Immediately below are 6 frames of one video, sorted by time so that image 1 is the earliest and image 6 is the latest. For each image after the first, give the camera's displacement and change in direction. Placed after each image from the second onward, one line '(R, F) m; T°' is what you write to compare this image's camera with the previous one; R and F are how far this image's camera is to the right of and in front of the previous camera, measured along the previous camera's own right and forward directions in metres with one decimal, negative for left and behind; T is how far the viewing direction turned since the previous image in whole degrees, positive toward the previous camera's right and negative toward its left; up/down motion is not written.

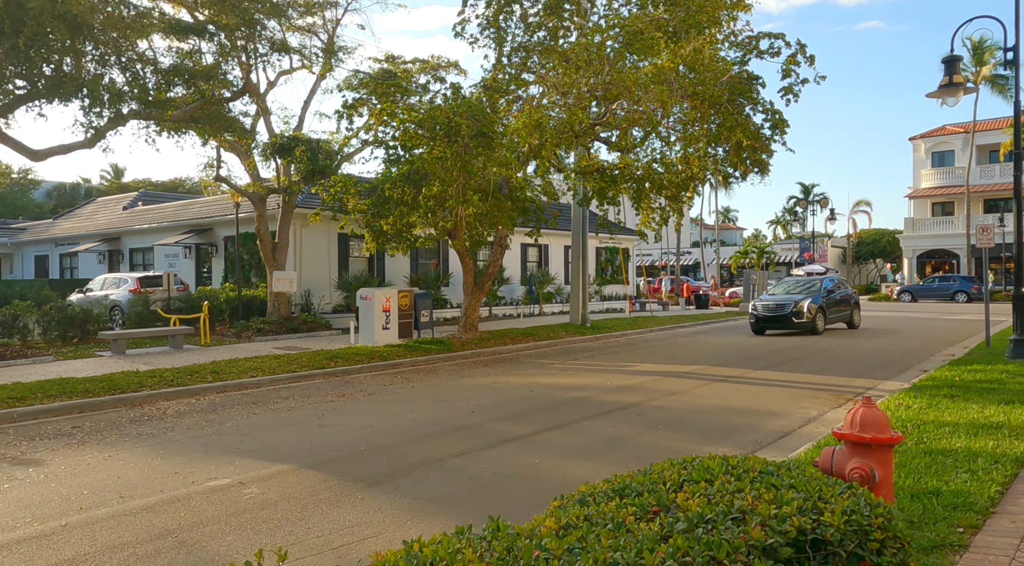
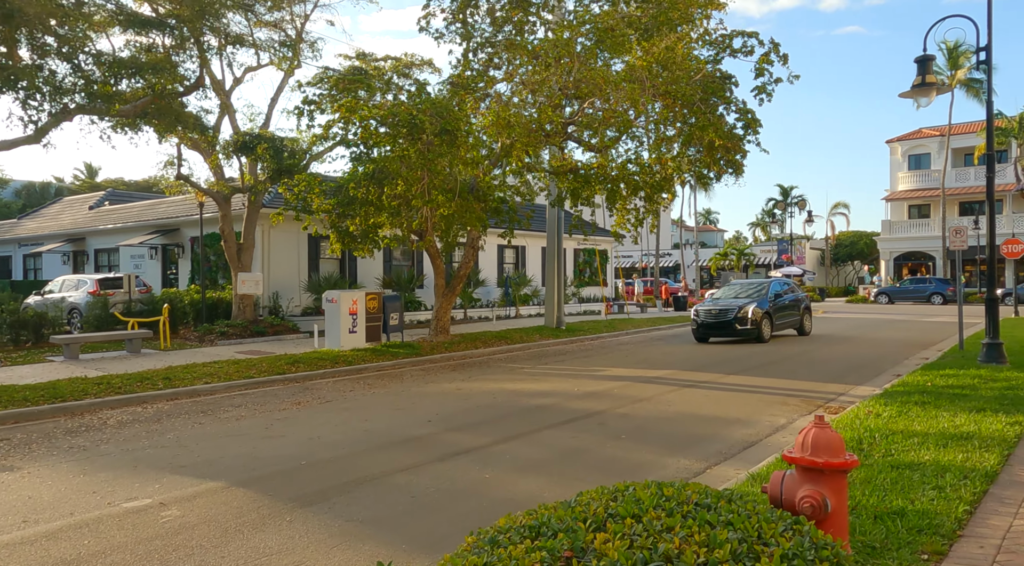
(+0.3, +0.3) m; +1°
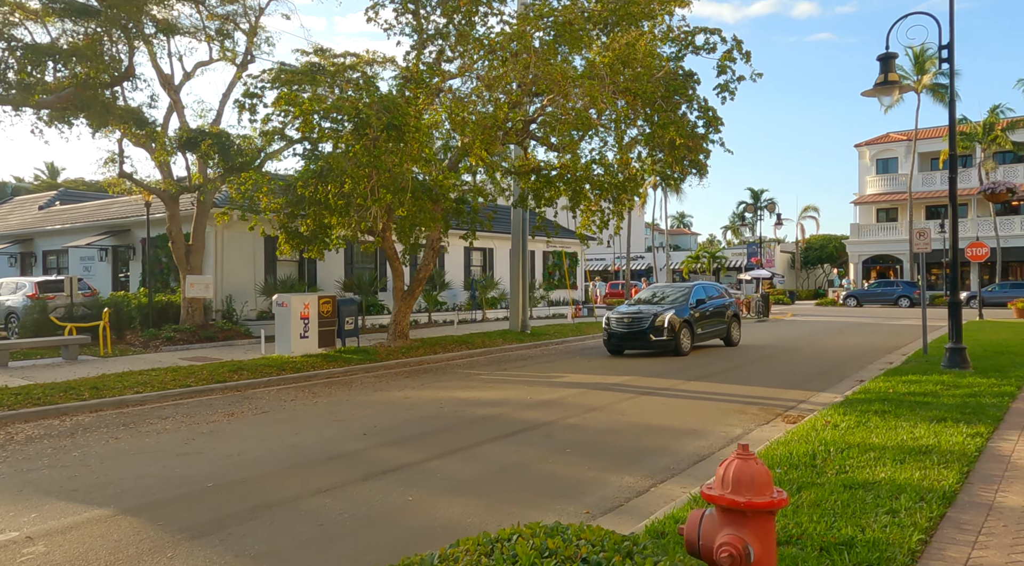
(+0.4, +0.5) m; +2°
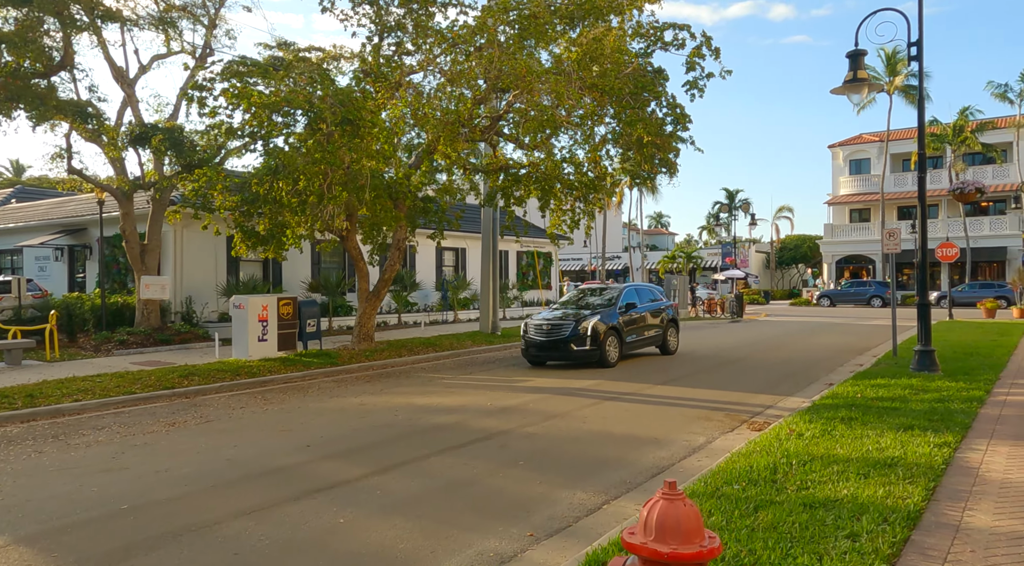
(+0.3, +0.4) m; +2°
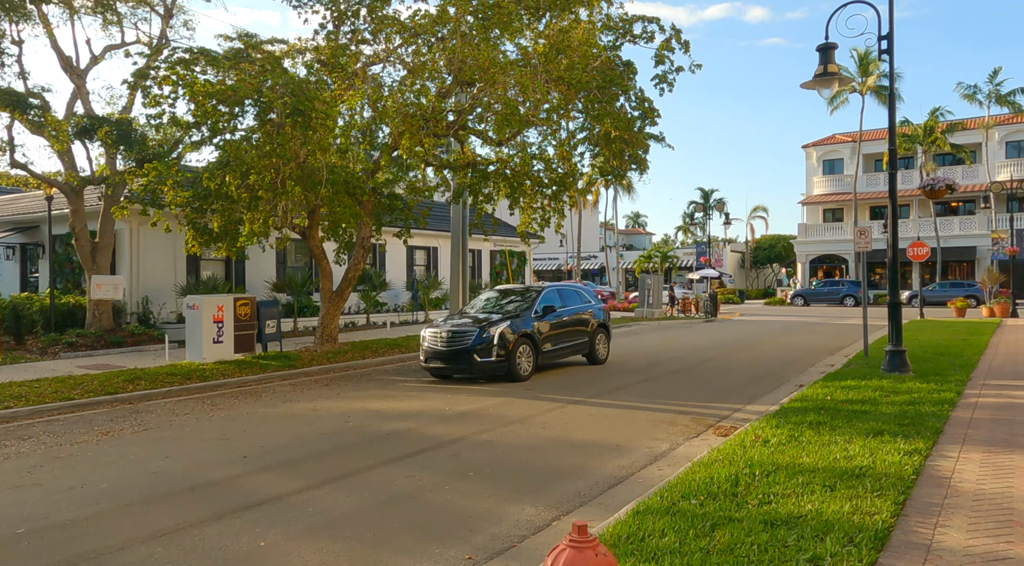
(+0.2, +0.4) m; +2°
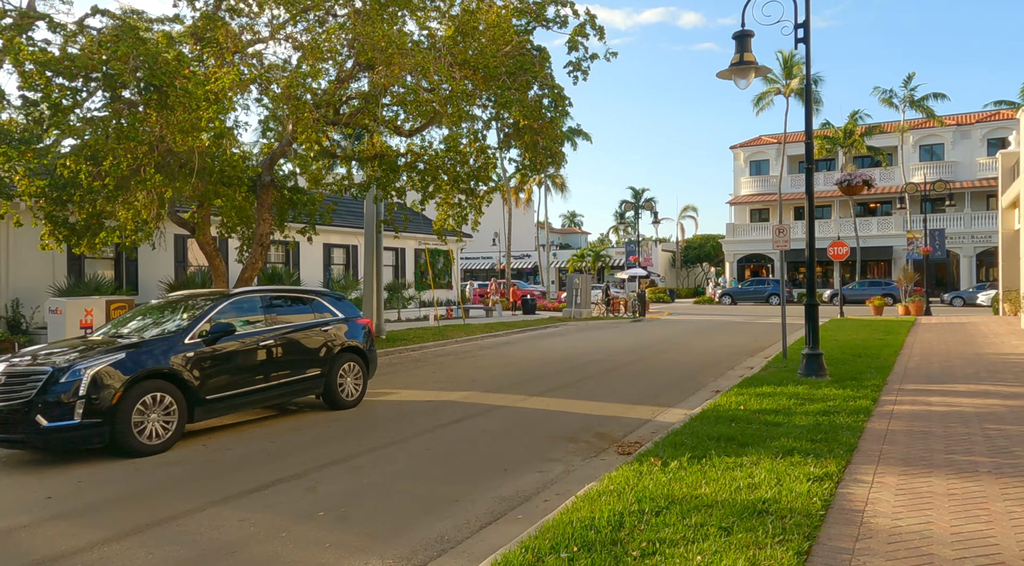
(+0.6, +0.9) m; +5°
